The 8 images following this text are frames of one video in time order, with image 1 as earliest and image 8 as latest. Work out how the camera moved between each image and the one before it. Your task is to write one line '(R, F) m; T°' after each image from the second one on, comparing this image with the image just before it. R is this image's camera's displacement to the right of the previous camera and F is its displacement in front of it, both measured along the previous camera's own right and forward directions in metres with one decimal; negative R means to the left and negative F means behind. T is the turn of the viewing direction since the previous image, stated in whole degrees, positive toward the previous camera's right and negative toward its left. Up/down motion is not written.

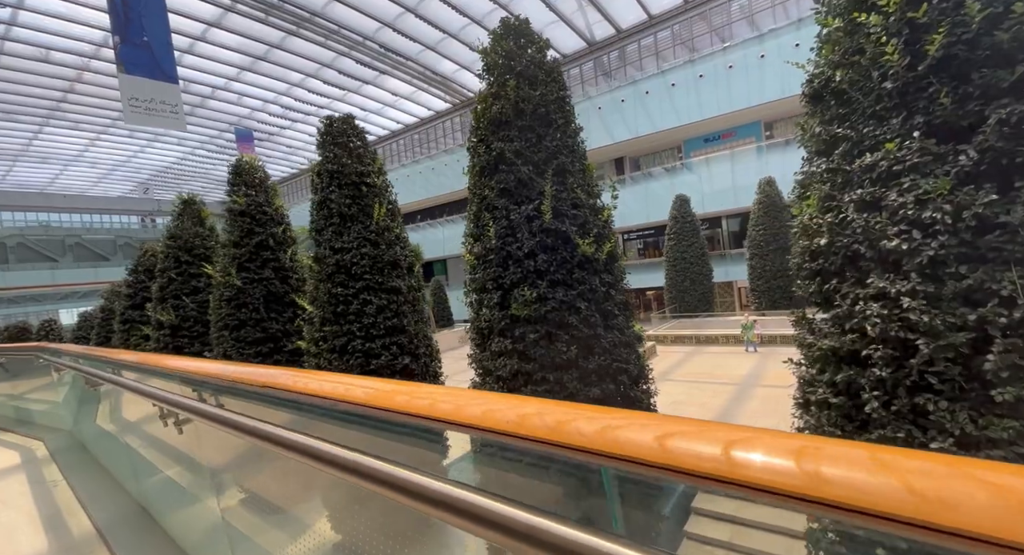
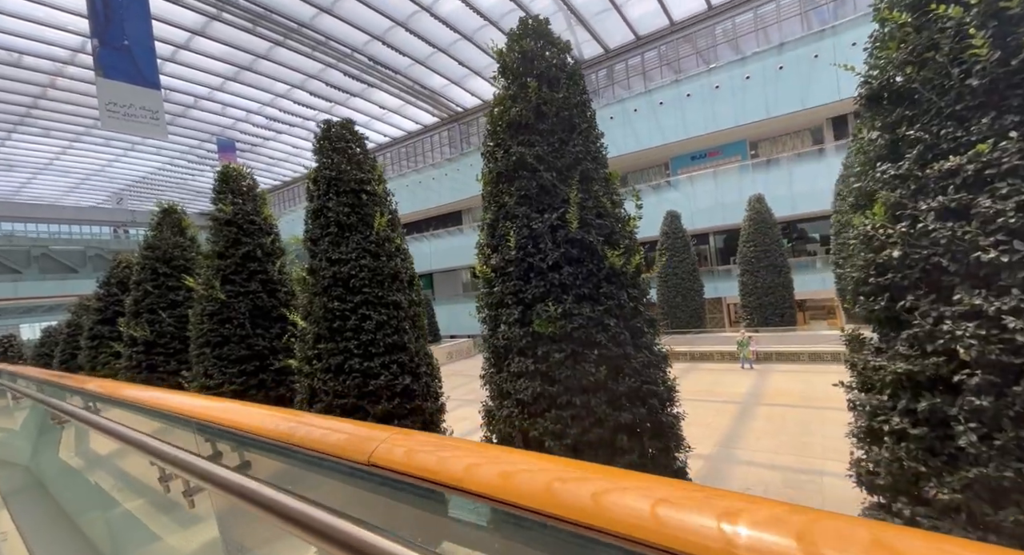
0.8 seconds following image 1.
(-0.2, +0.2) m; +2°
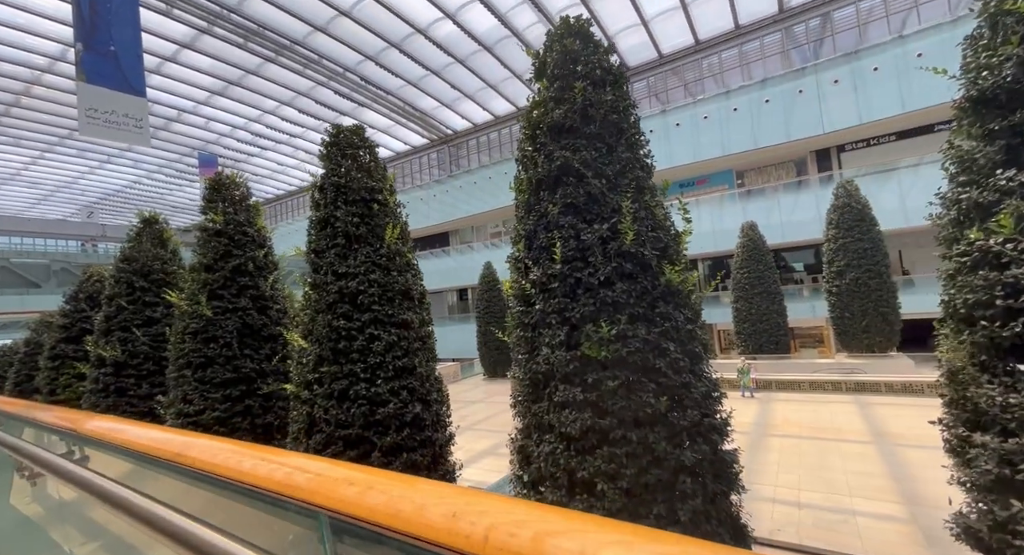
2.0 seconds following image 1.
(-0.3, +0.3) m; +2°
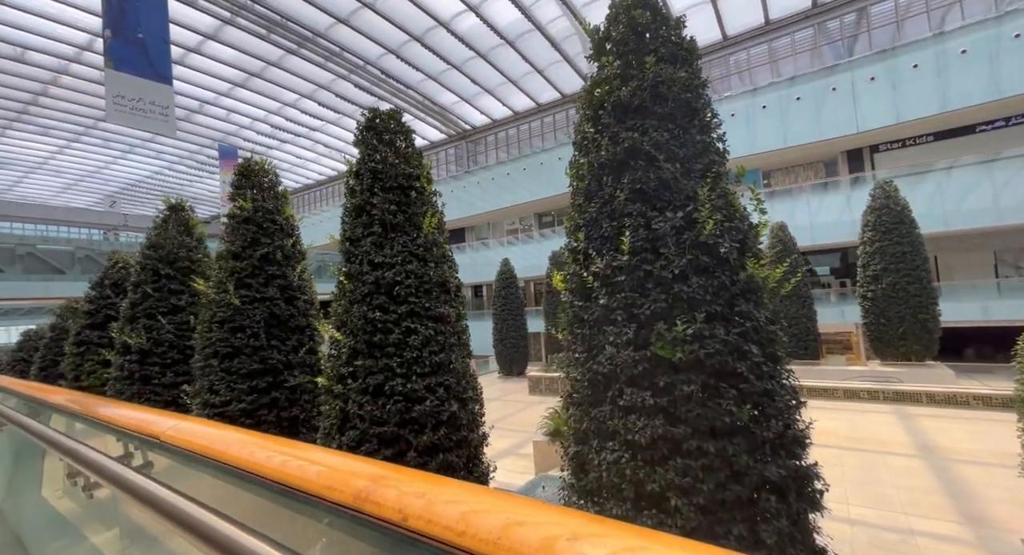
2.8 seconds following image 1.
(-0.2, +0.2) m; -2°
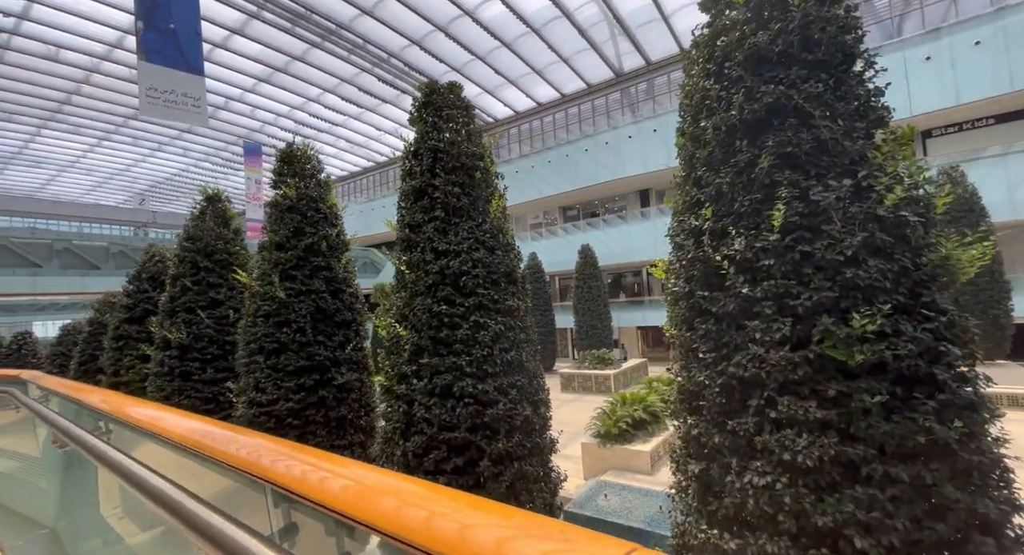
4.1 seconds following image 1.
(-0.4, +0.4) m; -2°
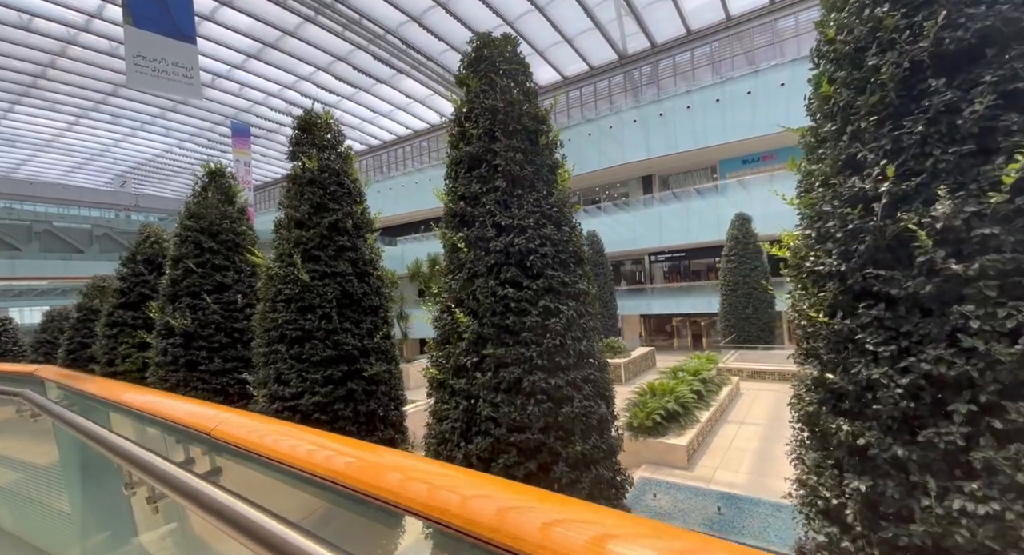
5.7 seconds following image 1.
(-0.5, +0.4) m; +1°
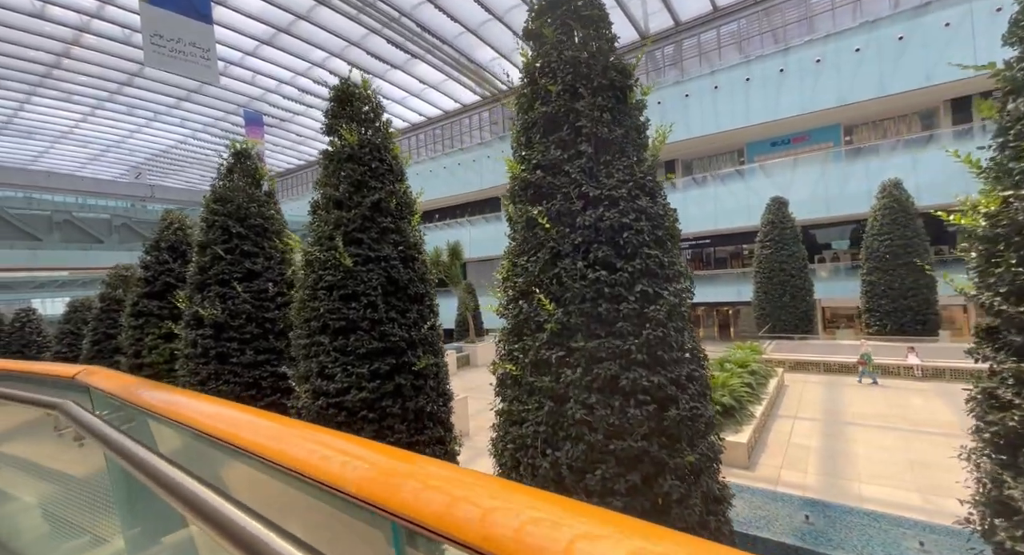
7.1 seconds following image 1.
(-0.4, +0.4) m; -1°
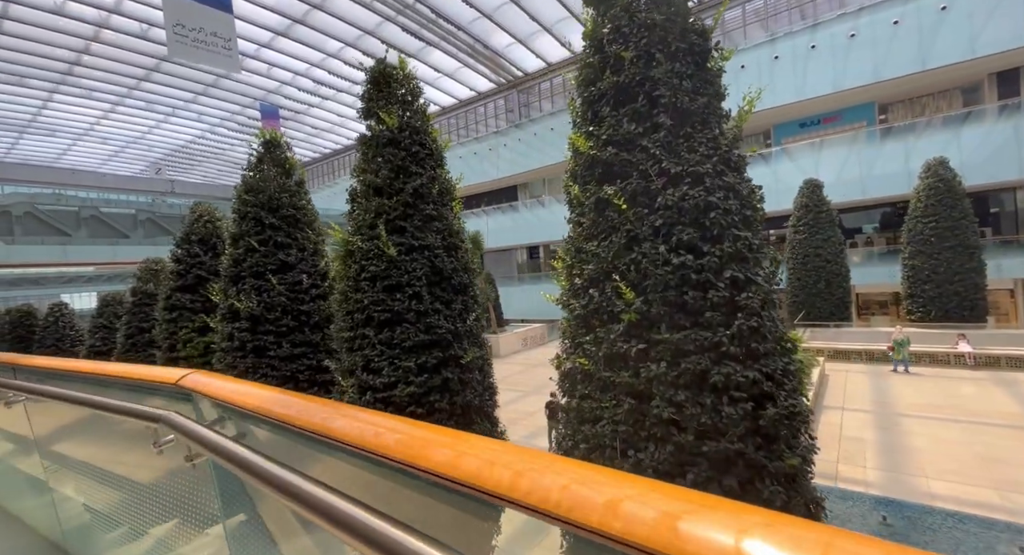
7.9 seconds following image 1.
(-0.3, +0.2) m; -2°
